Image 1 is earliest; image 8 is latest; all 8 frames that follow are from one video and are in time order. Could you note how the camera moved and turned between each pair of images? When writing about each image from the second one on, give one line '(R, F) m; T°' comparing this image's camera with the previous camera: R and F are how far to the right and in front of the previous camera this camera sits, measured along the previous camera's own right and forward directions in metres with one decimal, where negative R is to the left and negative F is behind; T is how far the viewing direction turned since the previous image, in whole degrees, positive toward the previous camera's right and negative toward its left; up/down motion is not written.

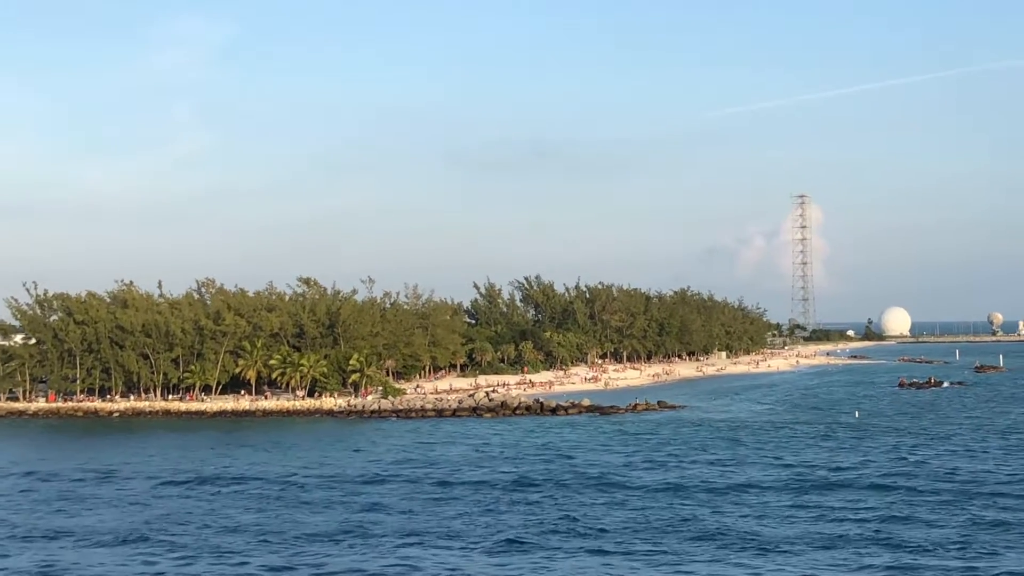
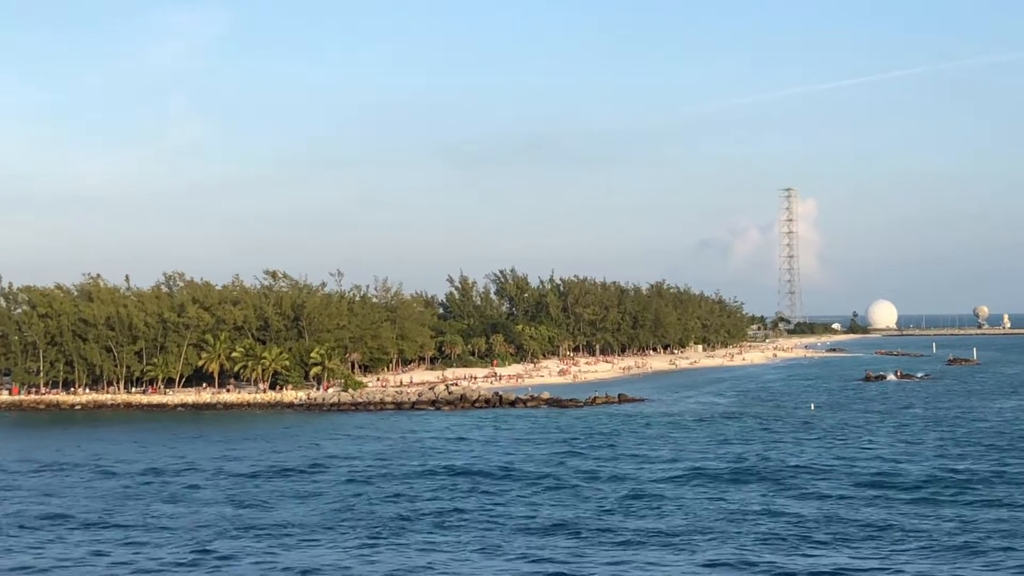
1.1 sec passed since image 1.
(+2.0, -0.2) m; 0°
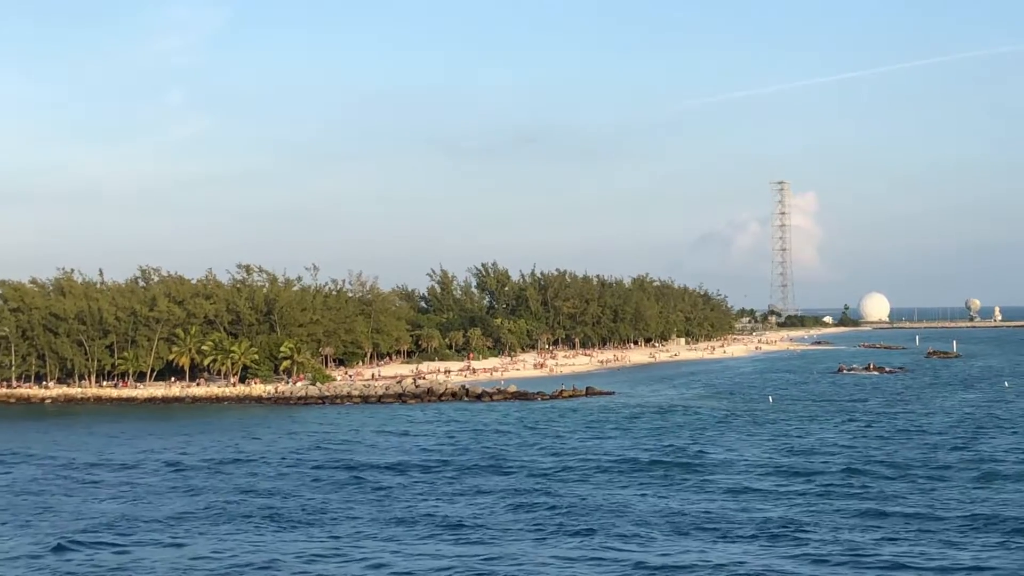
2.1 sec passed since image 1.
(+1.9, -0.3) m; 0°
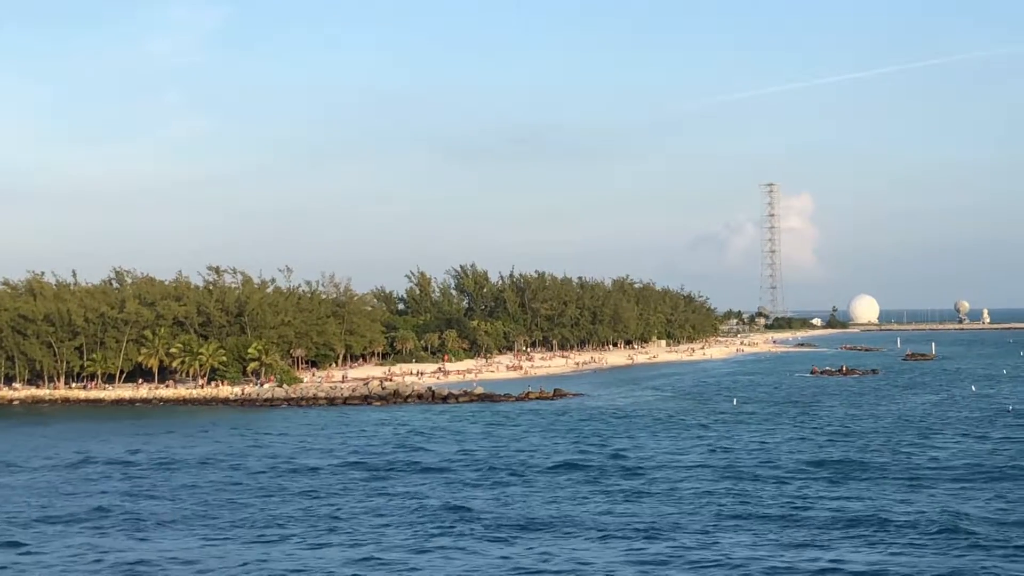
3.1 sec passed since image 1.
(+1.8, -0.1) m; 0°
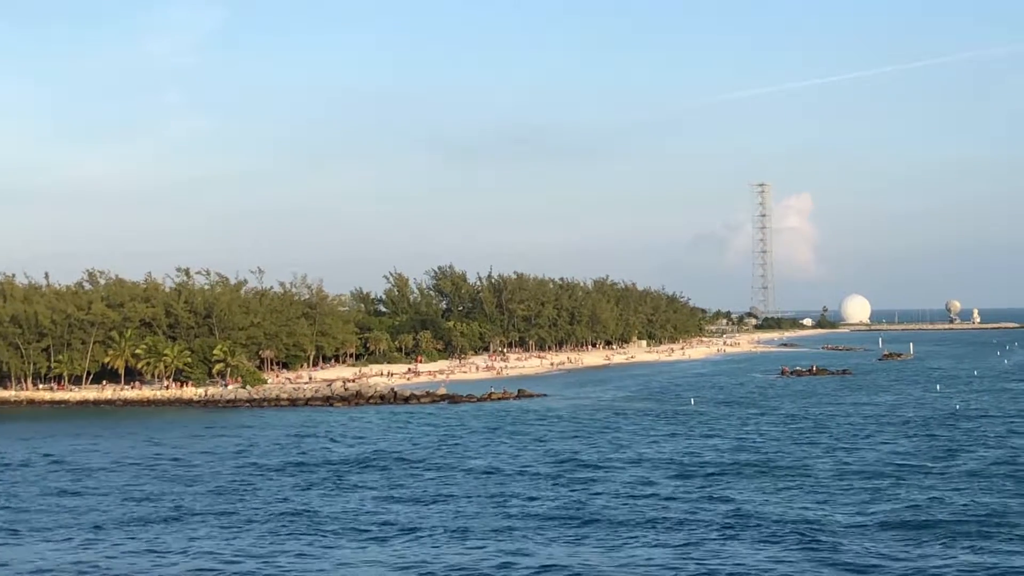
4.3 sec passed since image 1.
(+2.2, -0.2) m; 0°
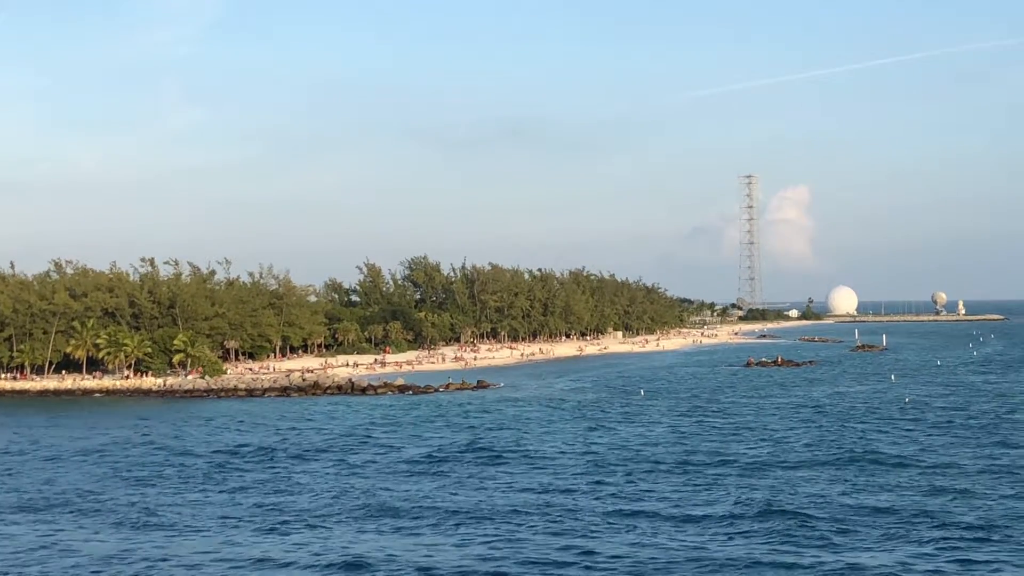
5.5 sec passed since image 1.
(+2.2, -0.3) m; 0°
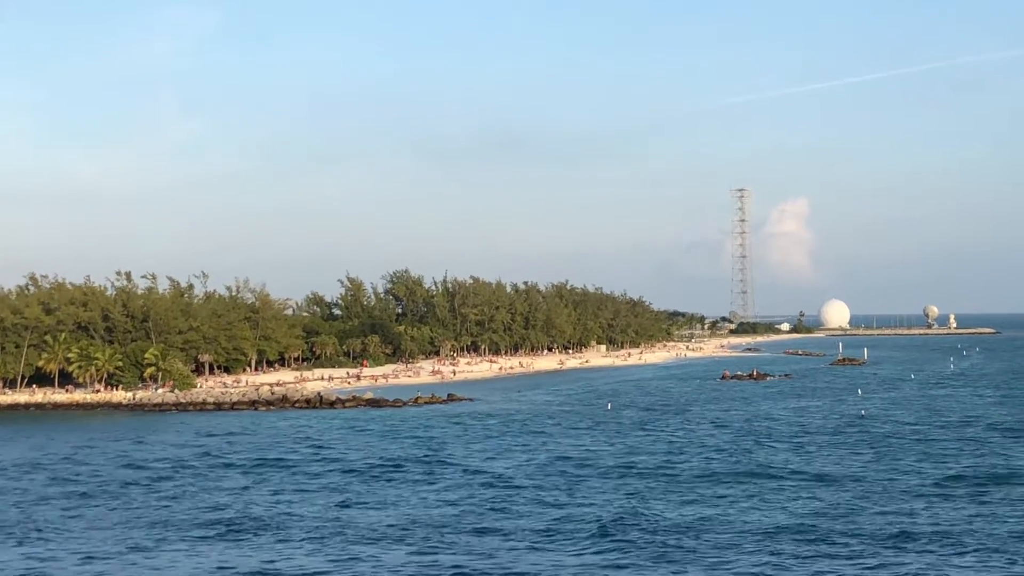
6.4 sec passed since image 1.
(+1.8, -0.2) m; 0°
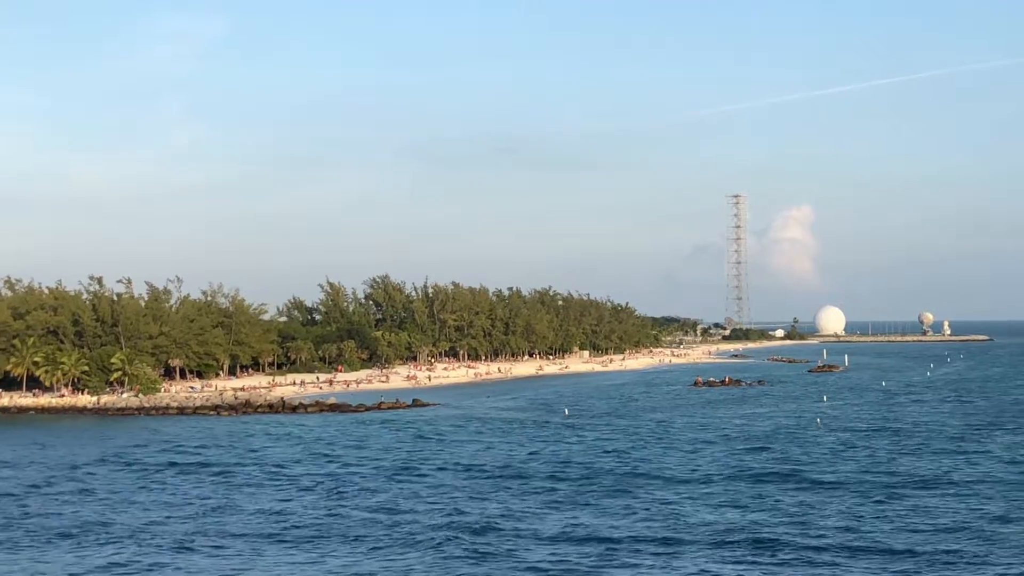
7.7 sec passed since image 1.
(+2.4, -0.3) m; 0°
